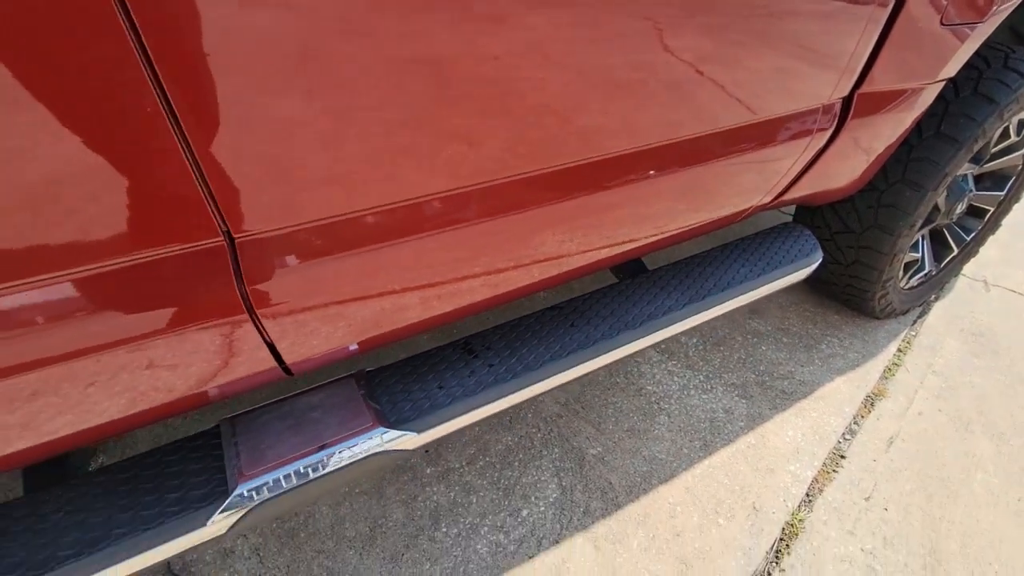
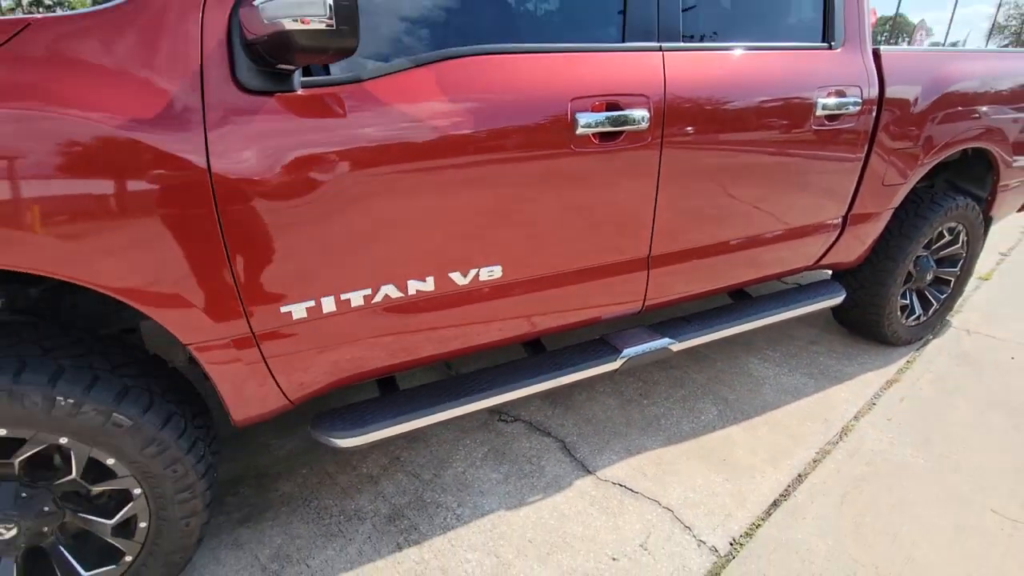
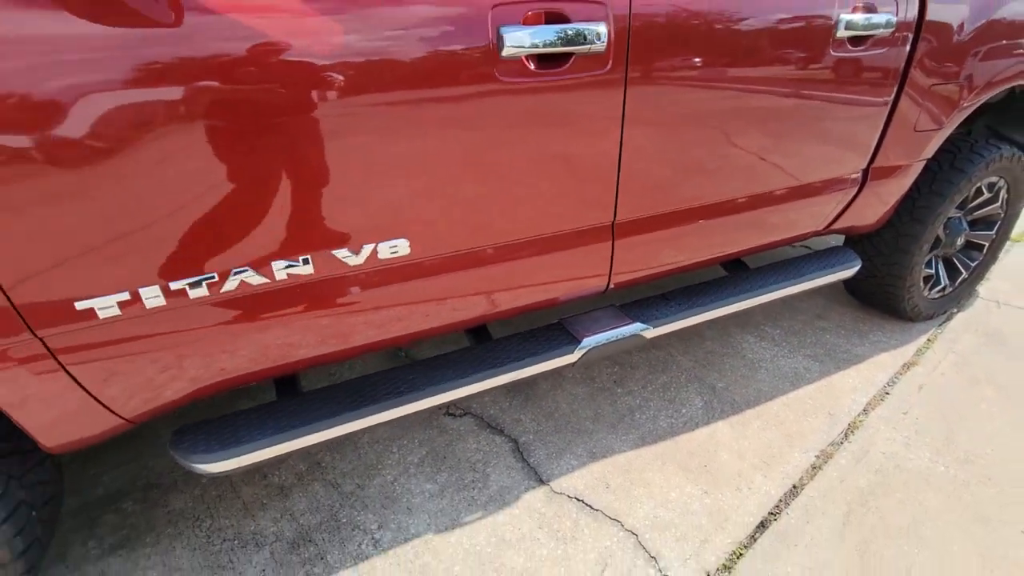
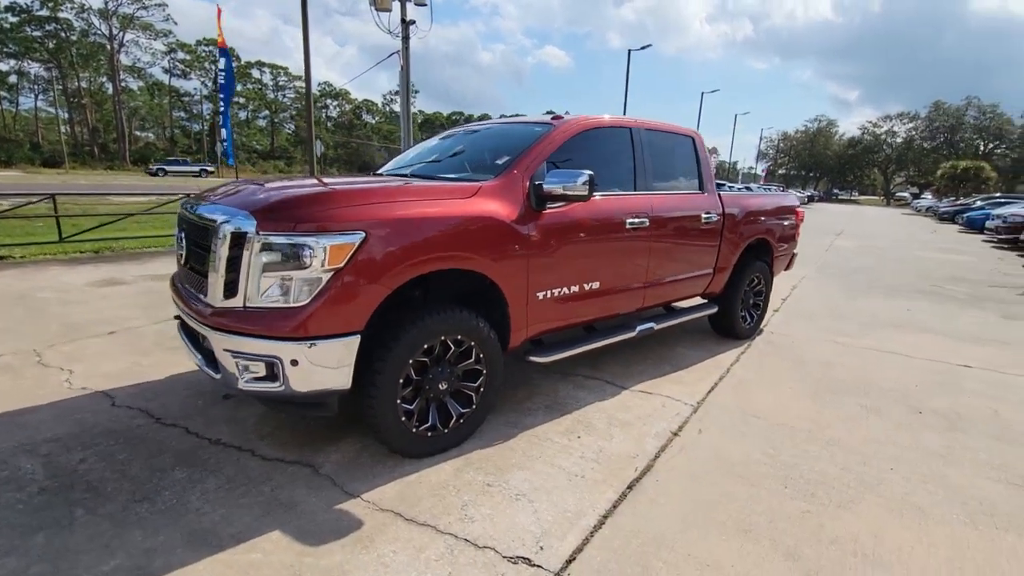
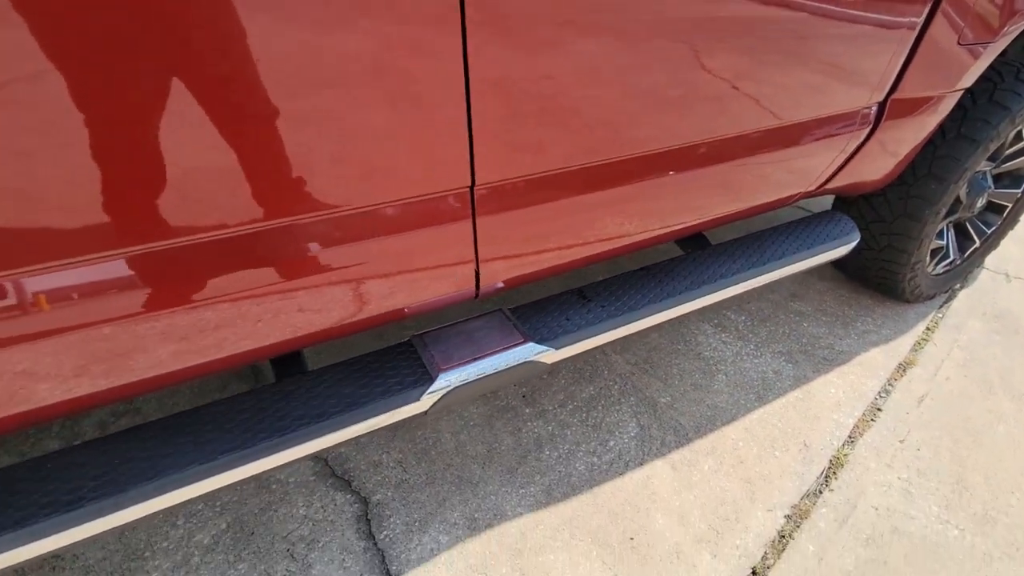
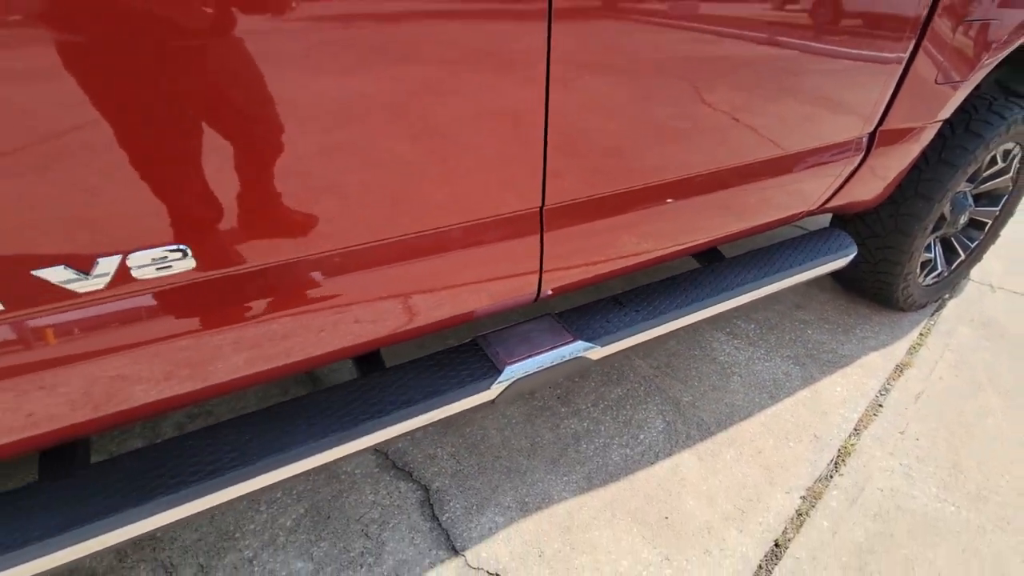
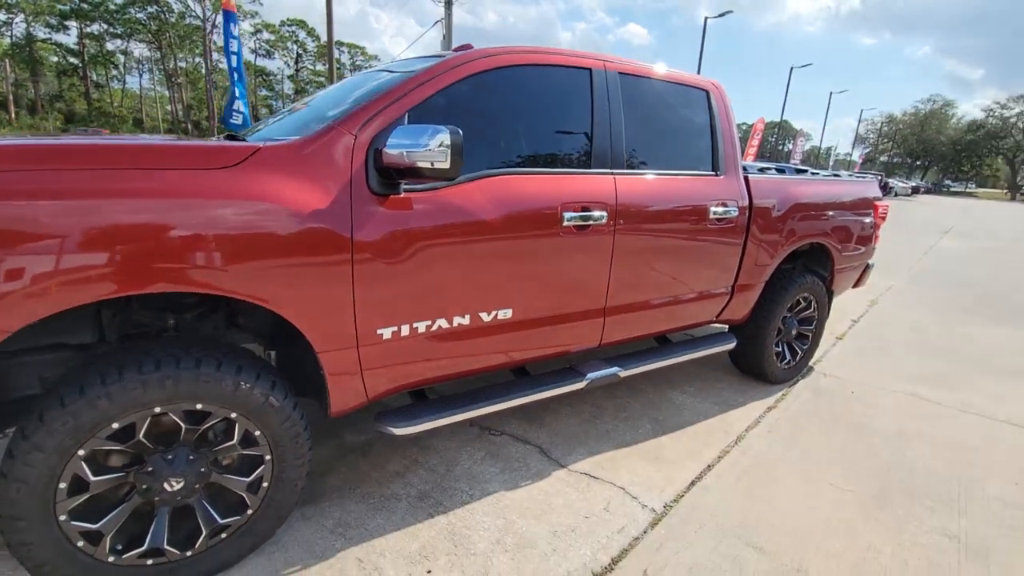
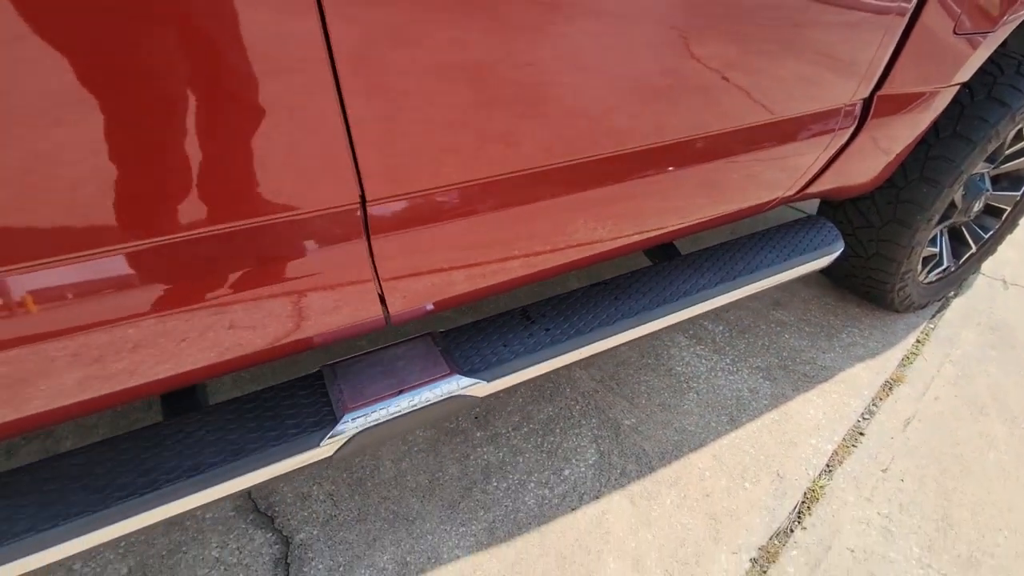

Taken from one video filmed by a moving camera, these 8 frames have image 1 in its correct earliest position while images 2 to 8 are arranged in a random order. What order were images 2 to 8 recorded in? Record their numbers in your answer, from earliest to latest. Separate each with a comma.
8, 5, 6, 3, 2, 7, 4
